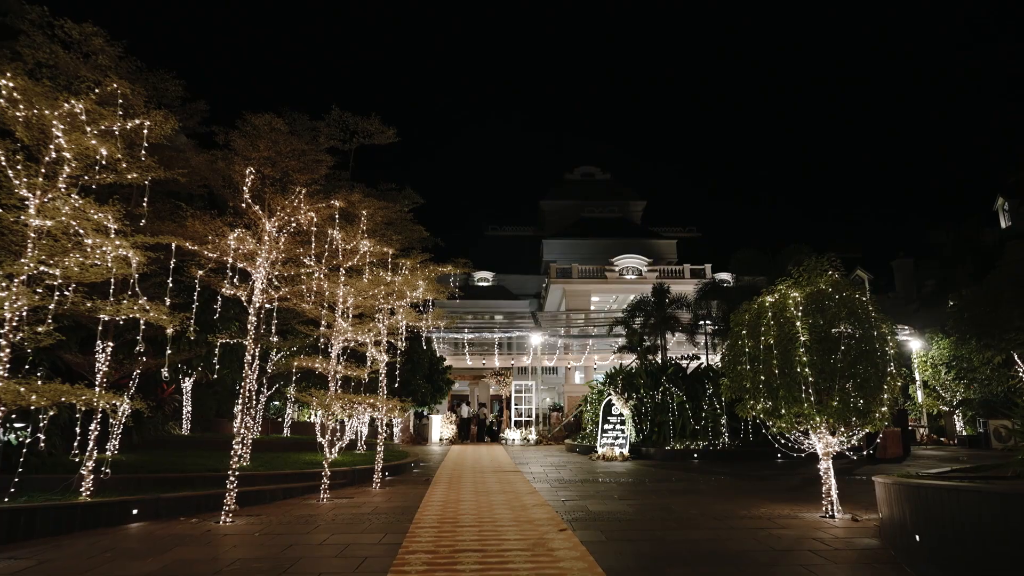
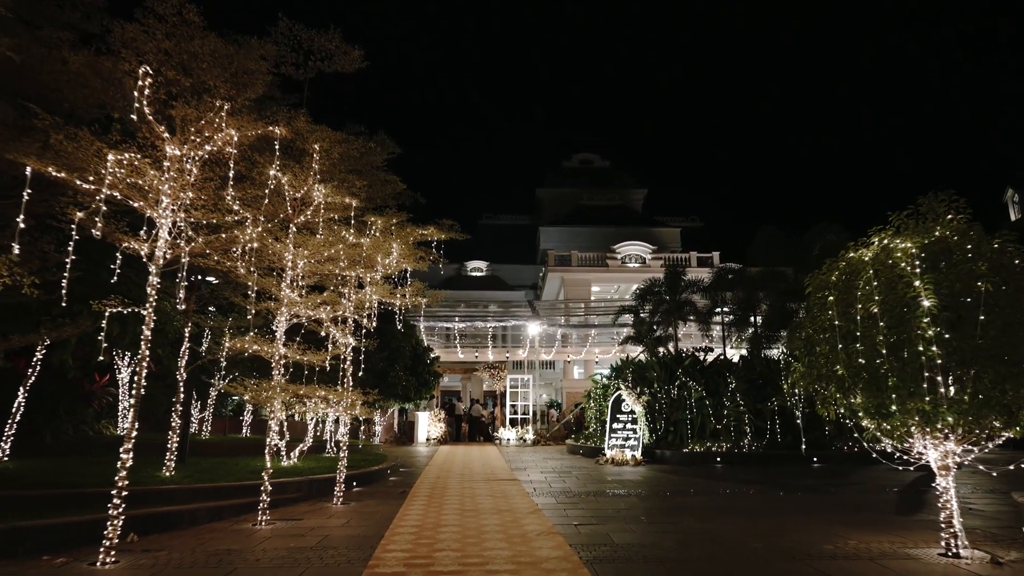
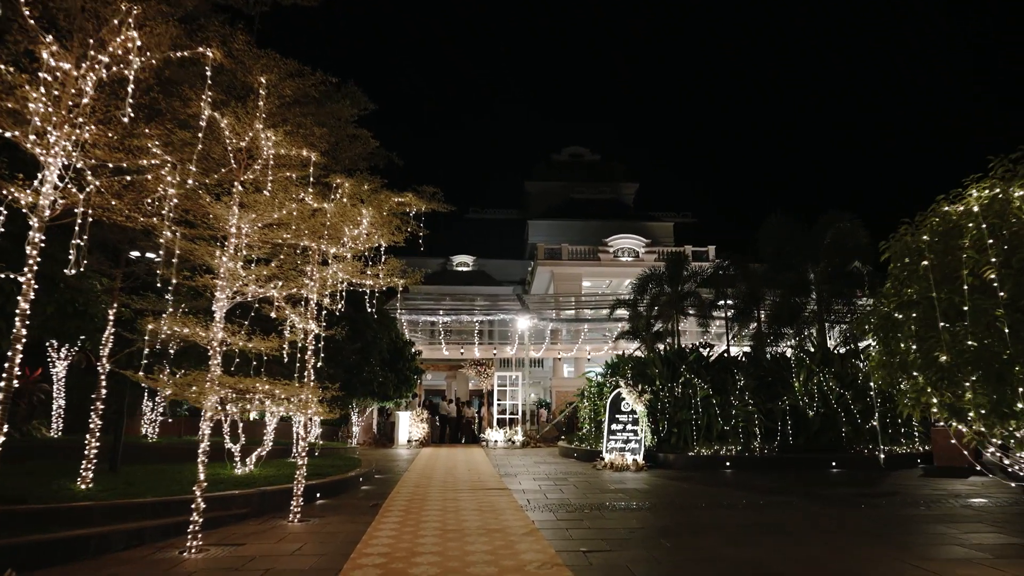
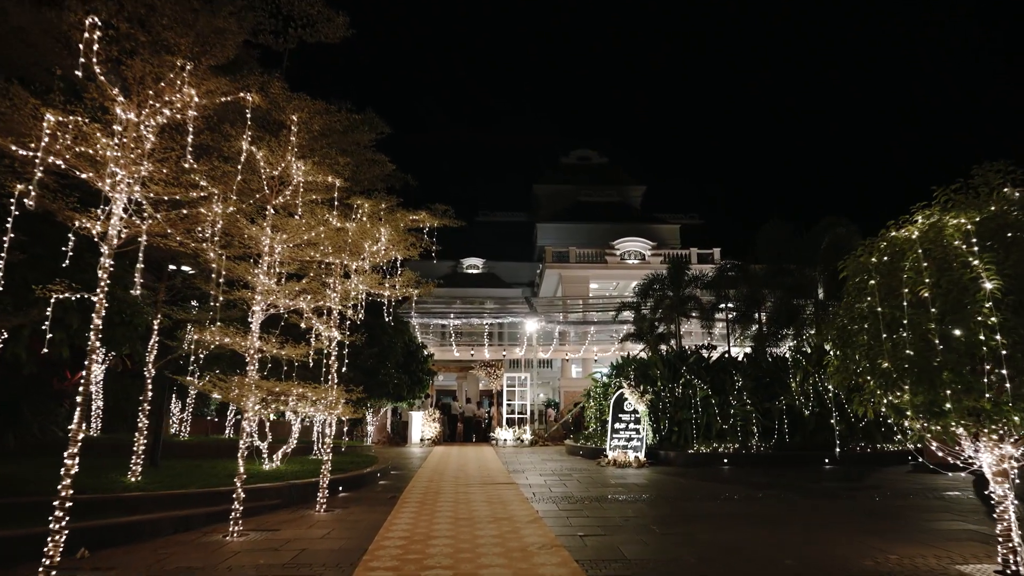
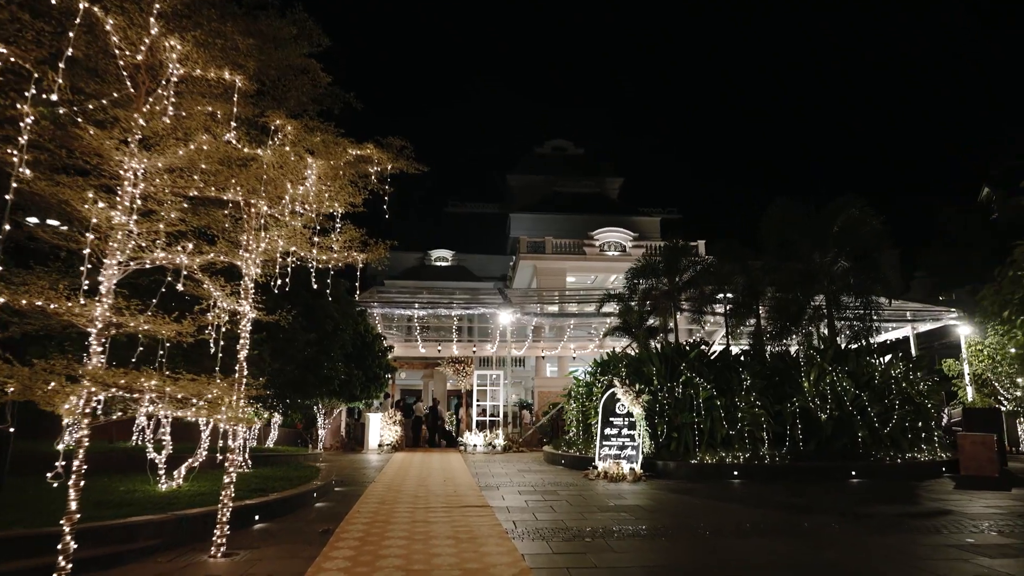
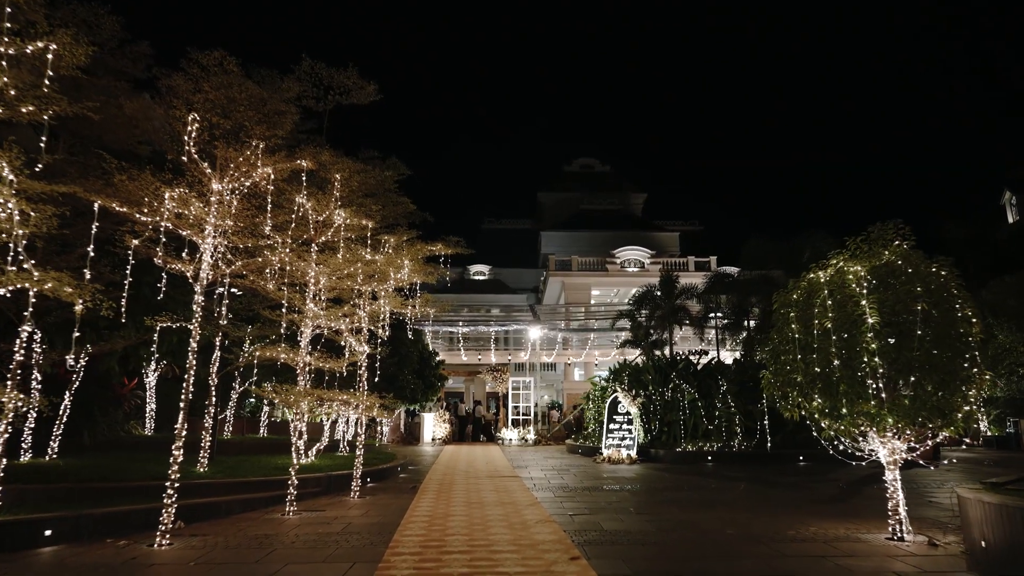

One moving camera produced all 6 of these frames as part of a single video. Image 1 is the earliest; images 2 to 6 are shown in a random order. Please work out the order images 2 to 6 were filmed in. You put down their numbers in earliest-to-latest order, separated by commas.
6, 2, 4, 3, 5
